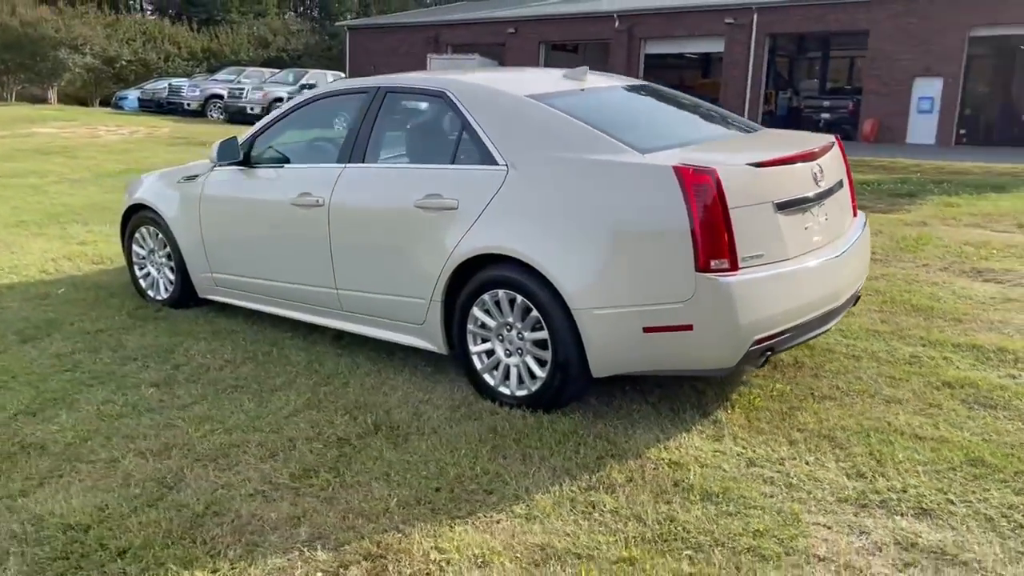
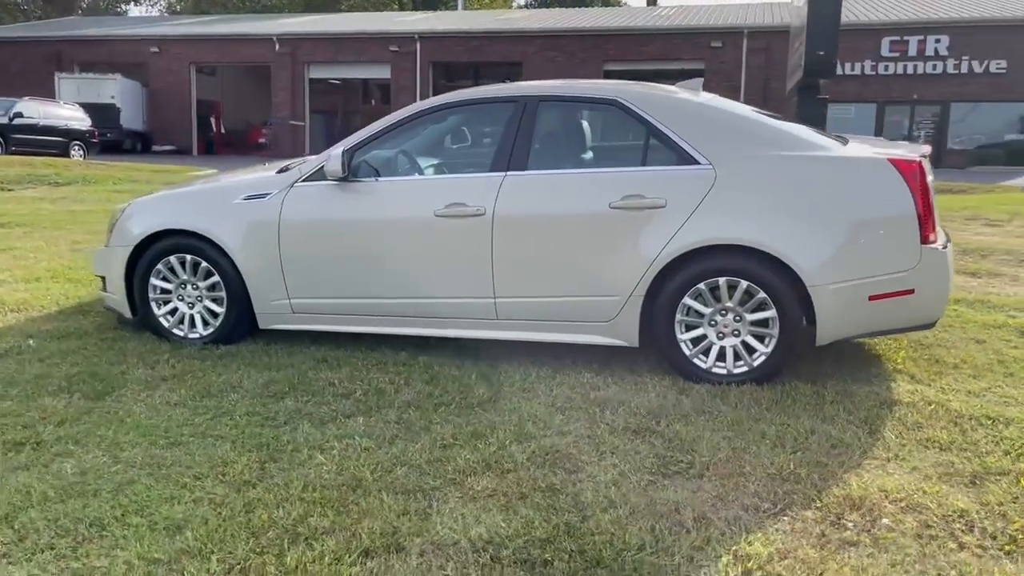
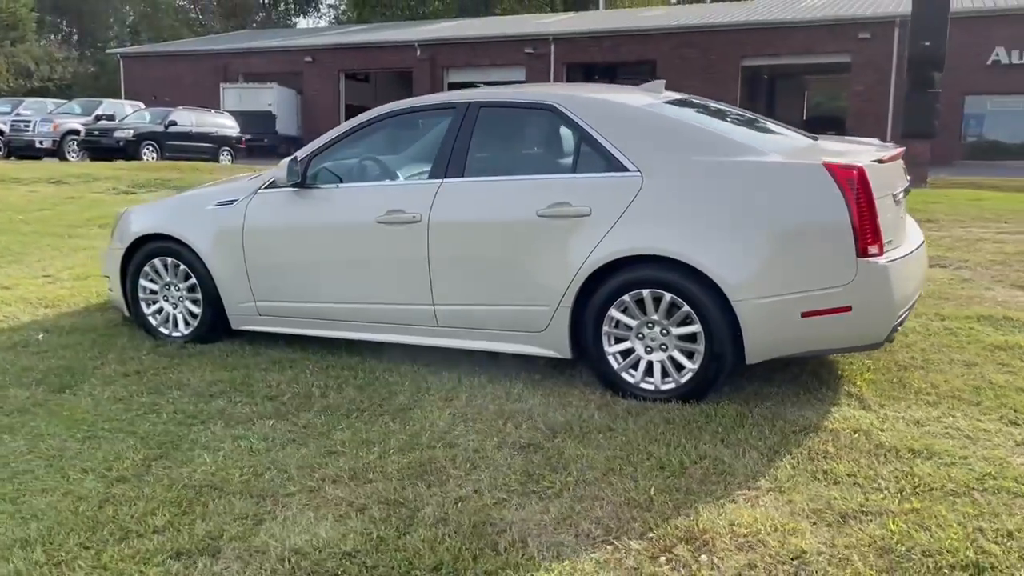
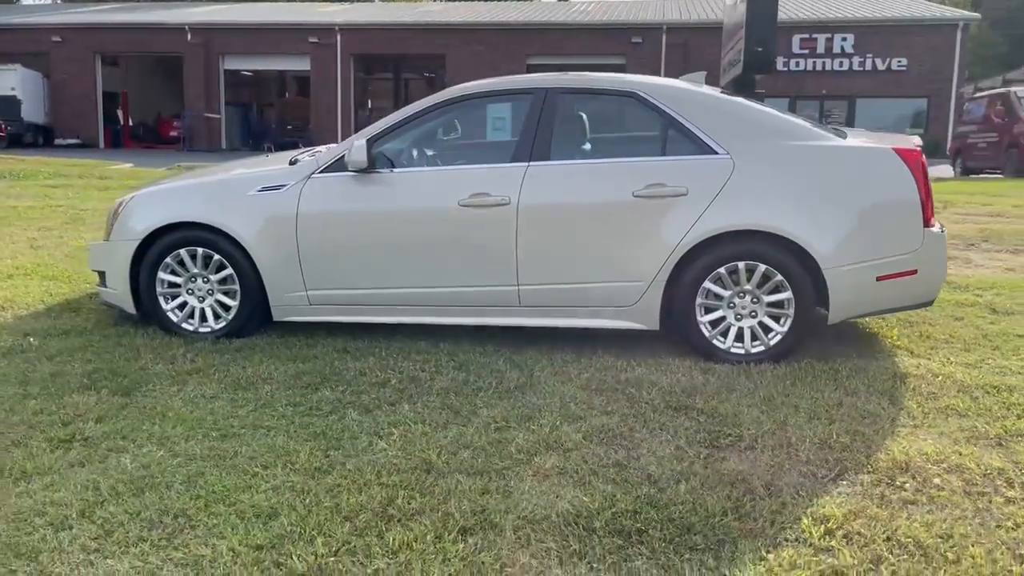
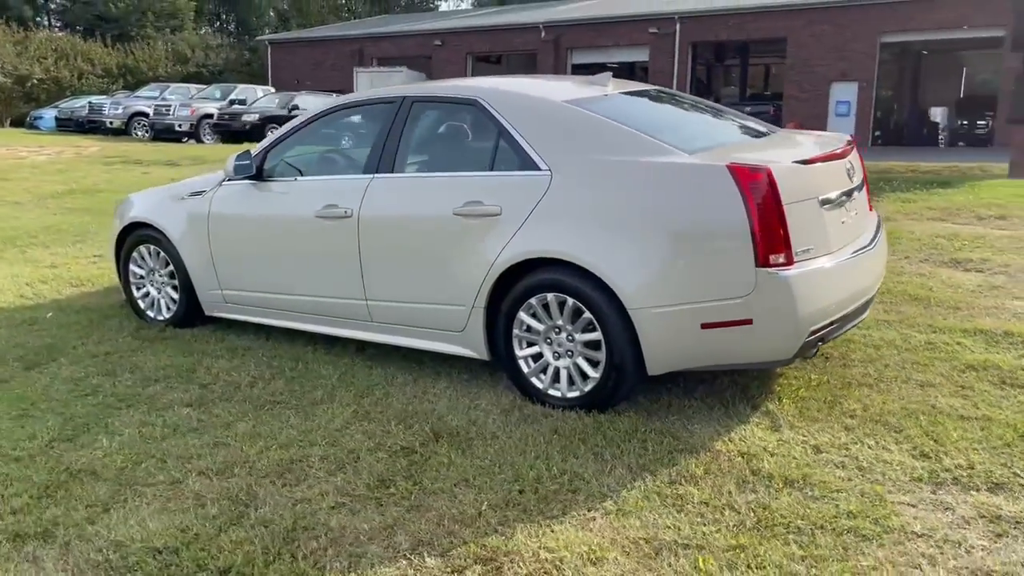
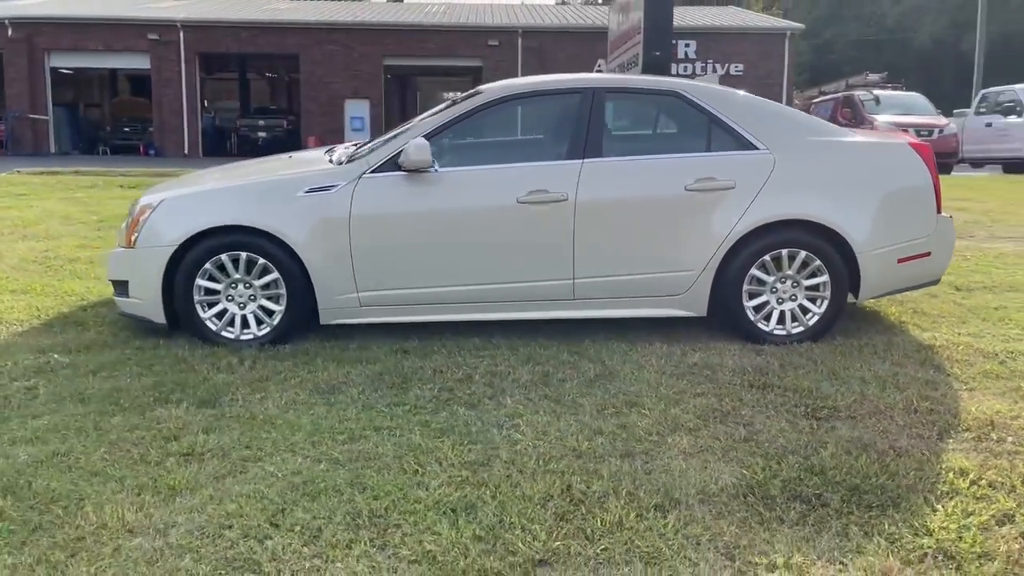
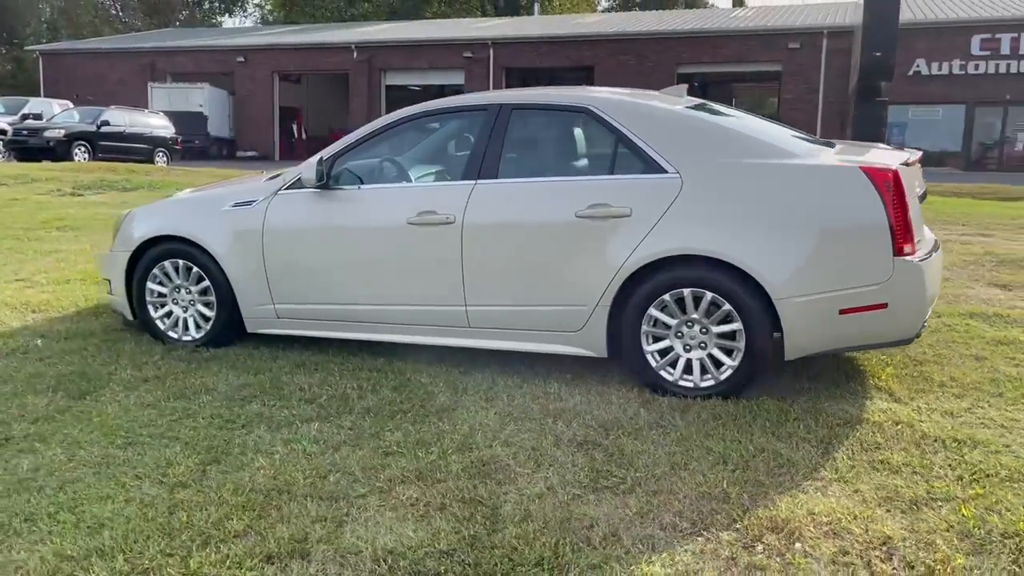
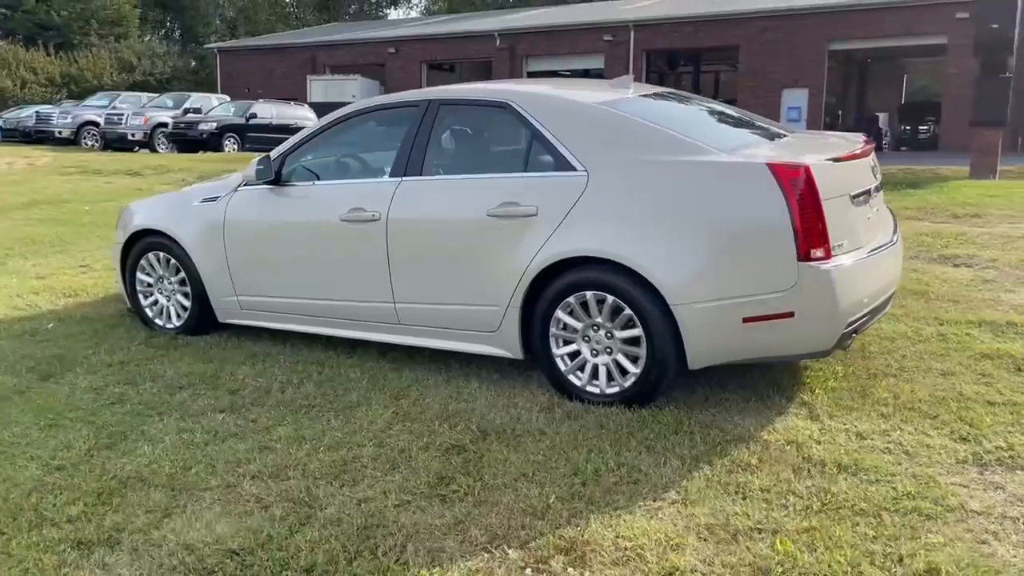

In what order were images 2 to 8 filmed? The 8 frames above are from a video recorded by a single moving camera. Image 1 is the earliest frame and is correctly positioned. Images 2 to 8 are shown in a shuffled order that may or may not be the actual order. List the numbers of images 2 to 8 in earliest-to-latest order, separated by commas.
5, 8, 3, 7, 2, 4, 6
